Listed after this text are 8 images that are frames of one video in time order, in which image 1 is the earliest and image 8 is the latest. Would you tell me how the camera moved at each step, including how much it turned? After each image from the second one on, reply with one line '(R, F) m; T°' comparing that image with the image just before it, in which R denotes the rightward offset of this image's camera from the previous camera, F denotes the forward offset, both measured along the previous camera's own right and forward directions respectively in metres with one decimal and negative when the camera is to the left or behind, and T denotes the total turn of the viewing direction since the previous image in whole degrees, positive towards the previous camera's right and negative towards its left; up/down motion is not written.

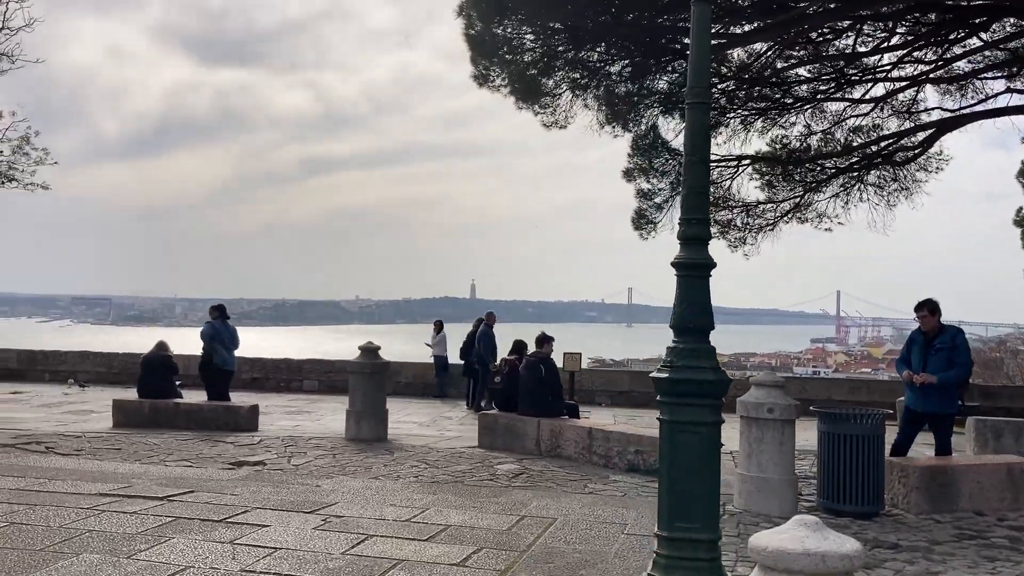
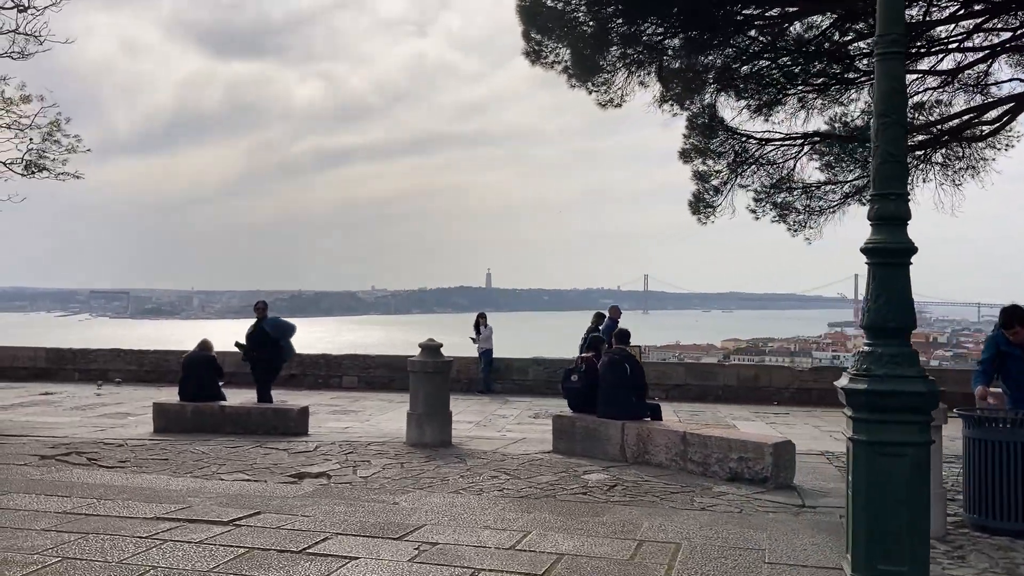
(-0.4, +0.5) m; -1°
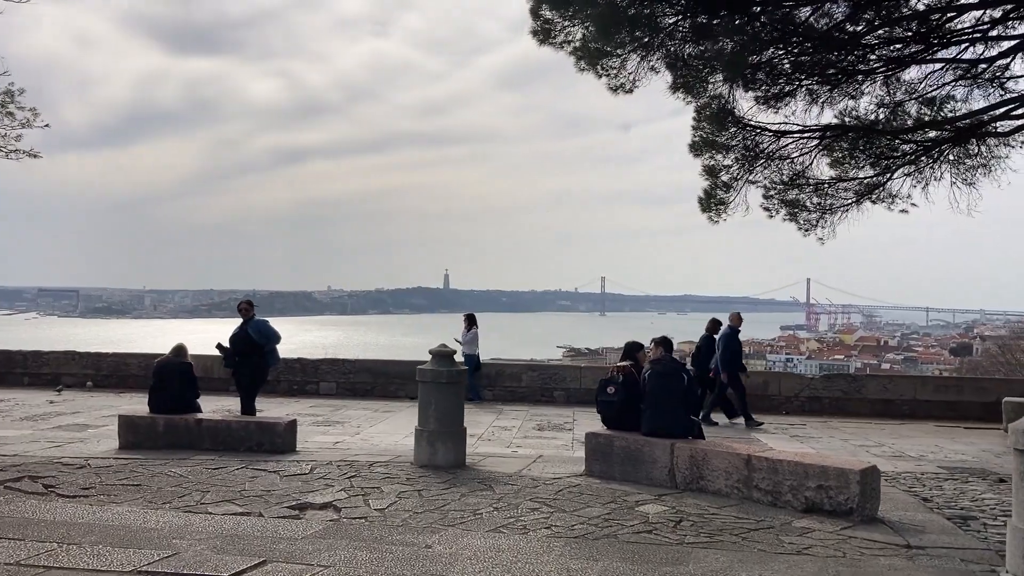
(-0.4, +0.7) m; +3°
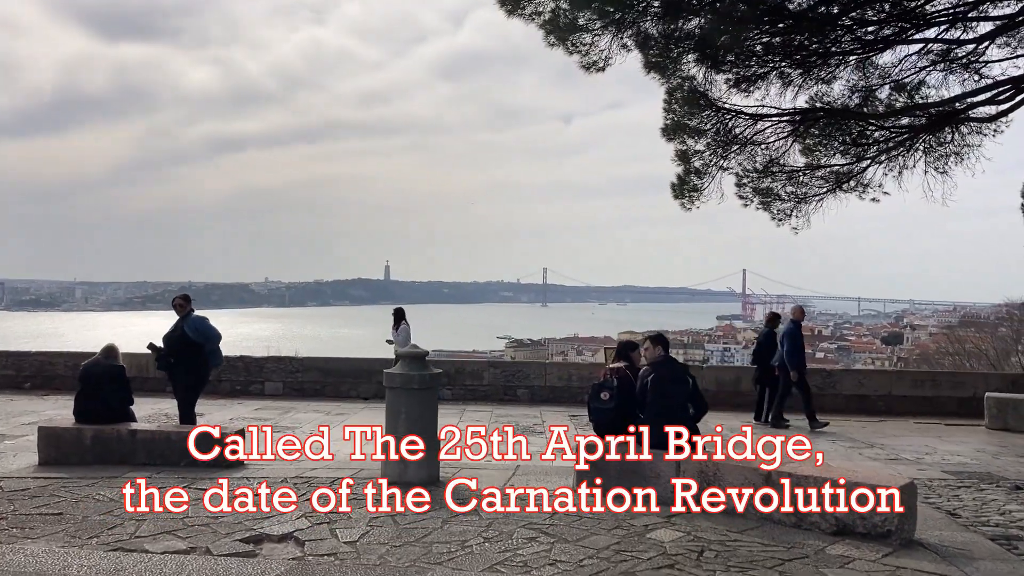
(-0.2, +0.6) m; +4°
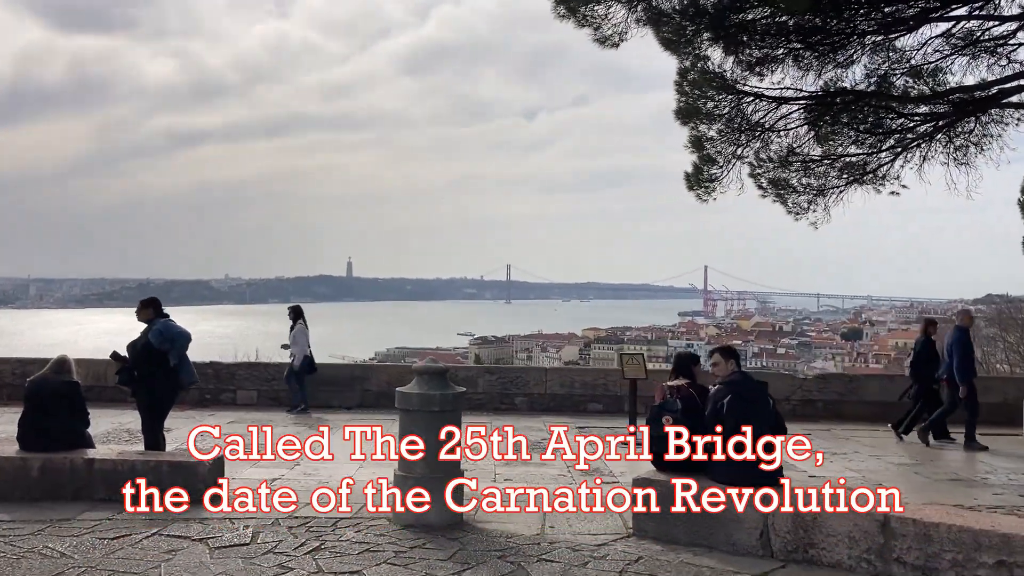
(-0.4, +0.8) m; +3°
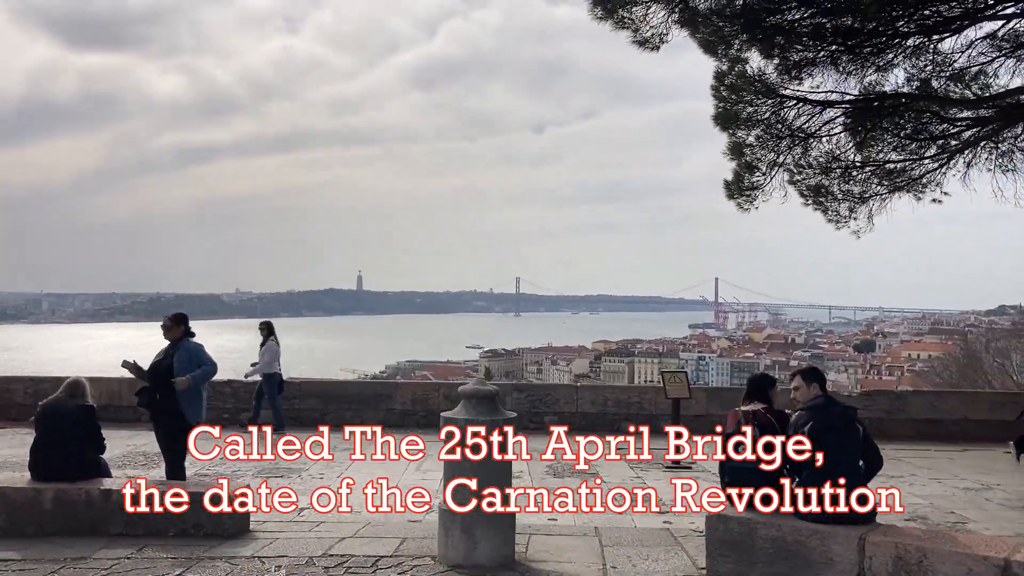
(-0.2, +0.3) m; -1°
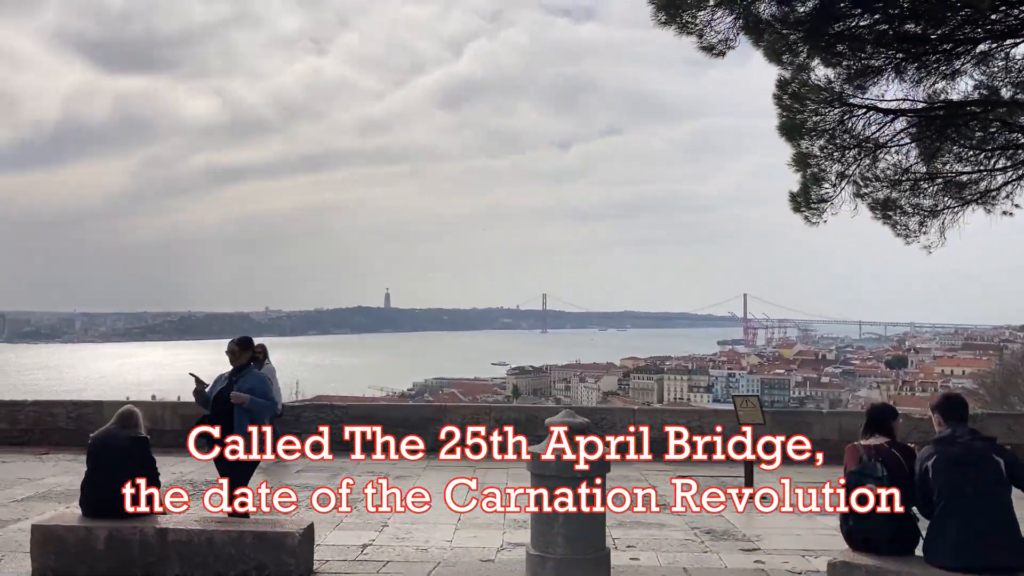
(-0.3, +0.3) m; -2°
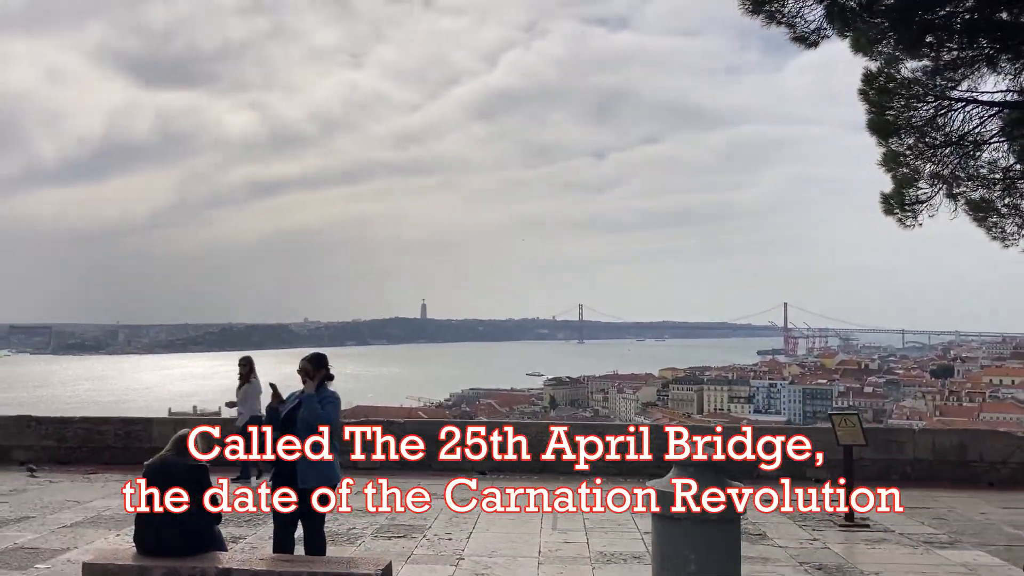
(-0.3, +0.4) m; -3°
